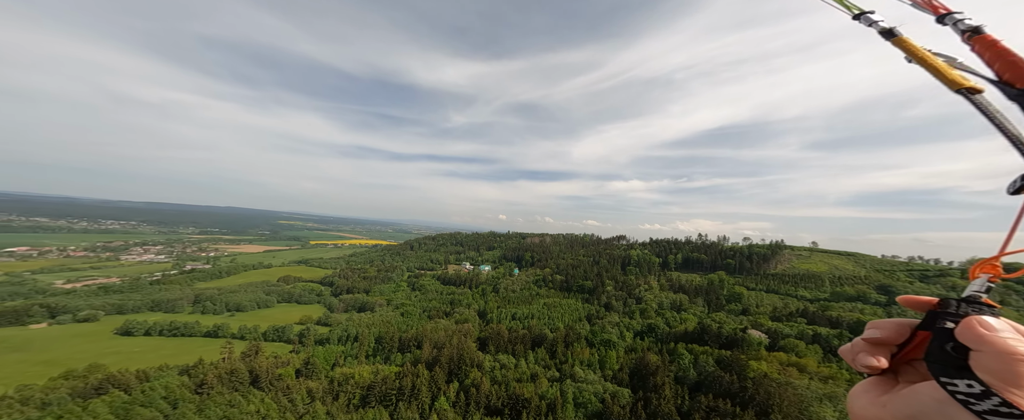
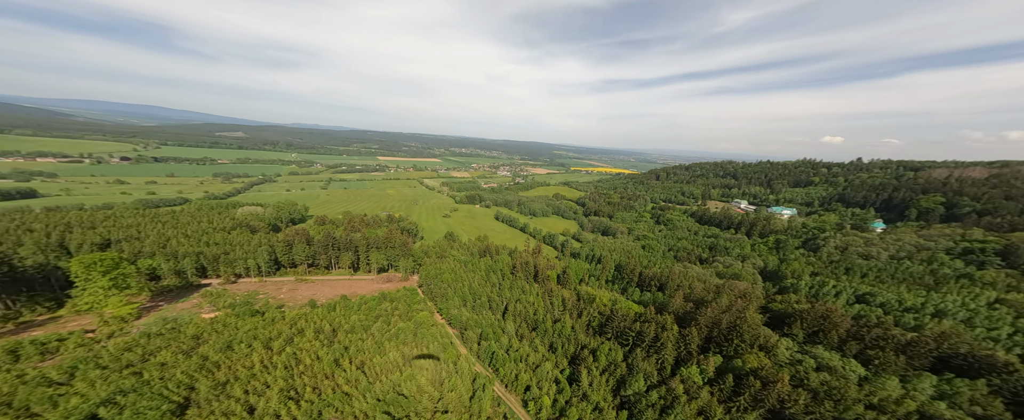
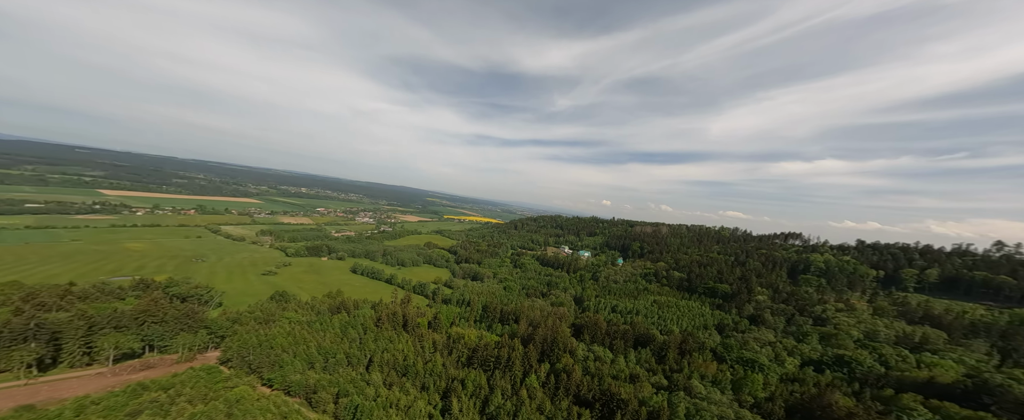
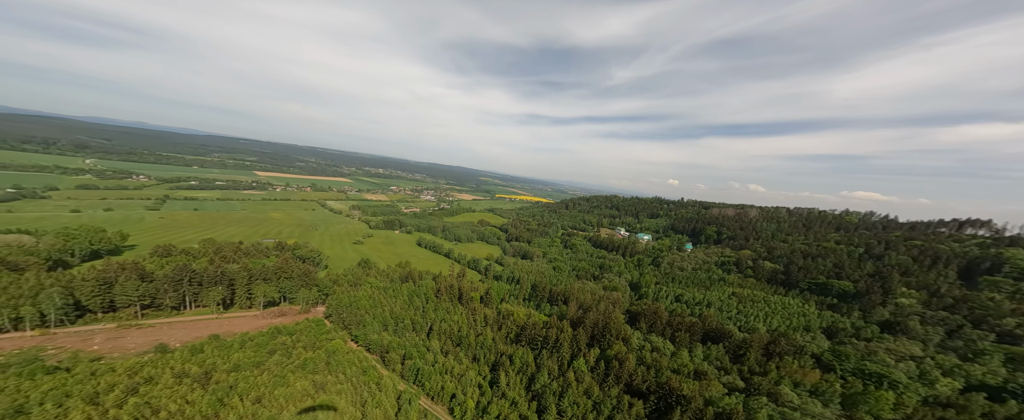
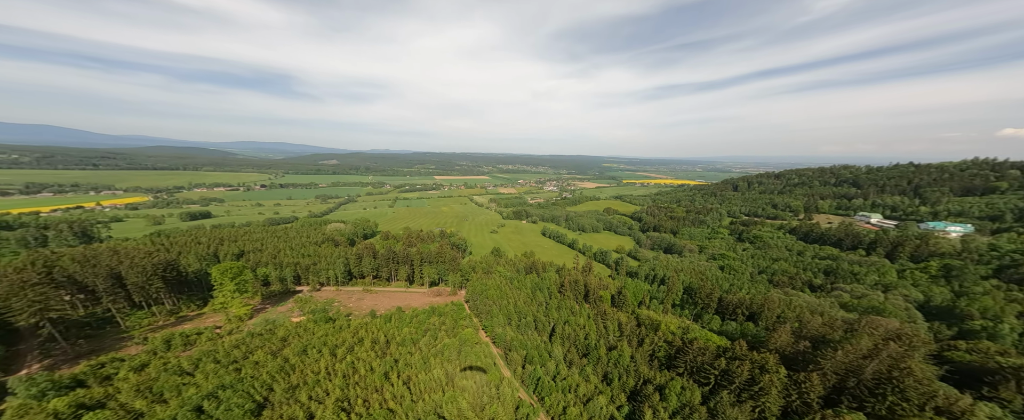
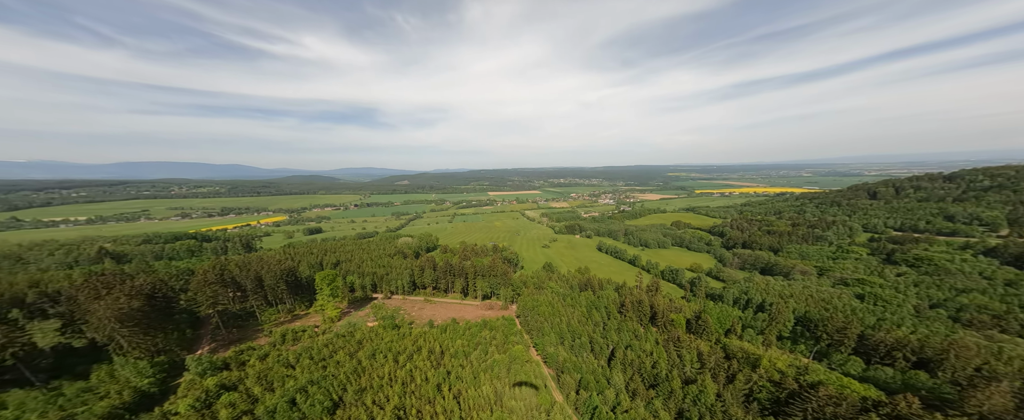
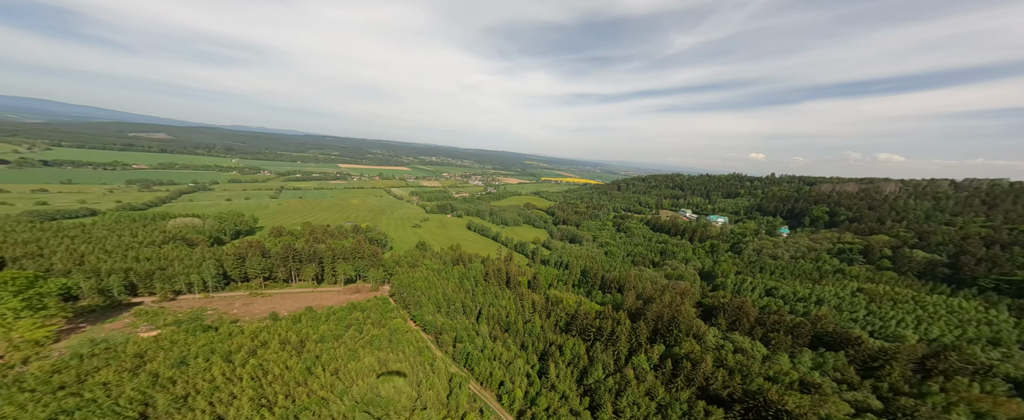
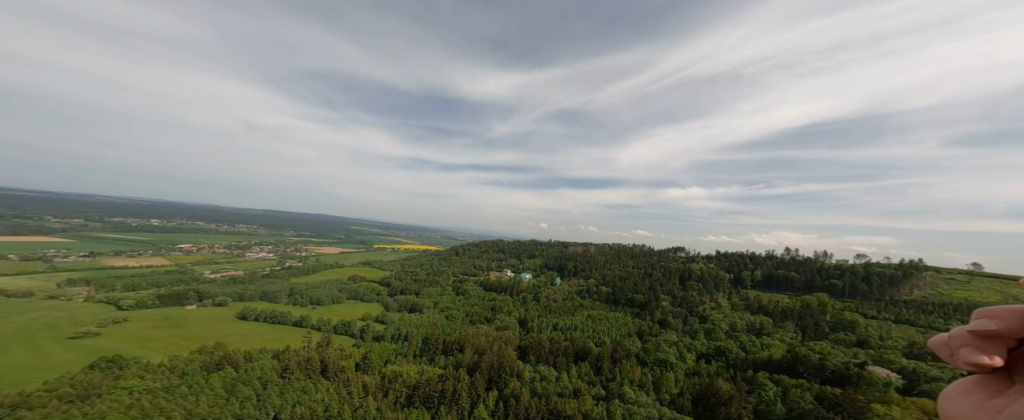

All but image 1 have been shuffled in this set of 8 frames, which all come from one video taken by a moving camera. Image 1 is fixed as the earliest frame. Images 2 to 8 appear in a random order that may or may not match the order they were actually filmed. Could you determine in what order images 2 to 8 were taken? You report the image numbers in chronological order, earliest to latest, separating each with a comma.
8, 3, 4, 7, 2, 5, 6
